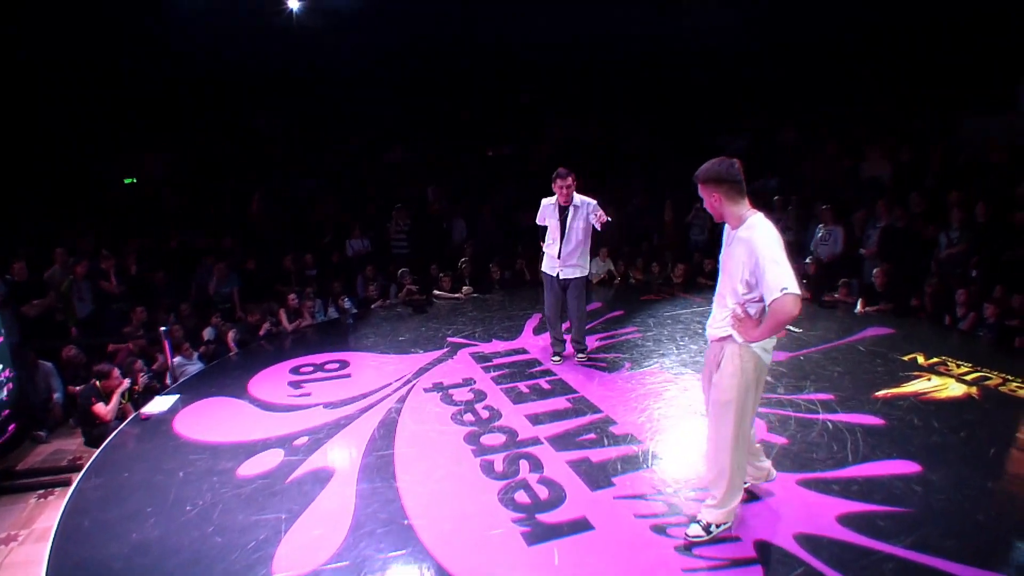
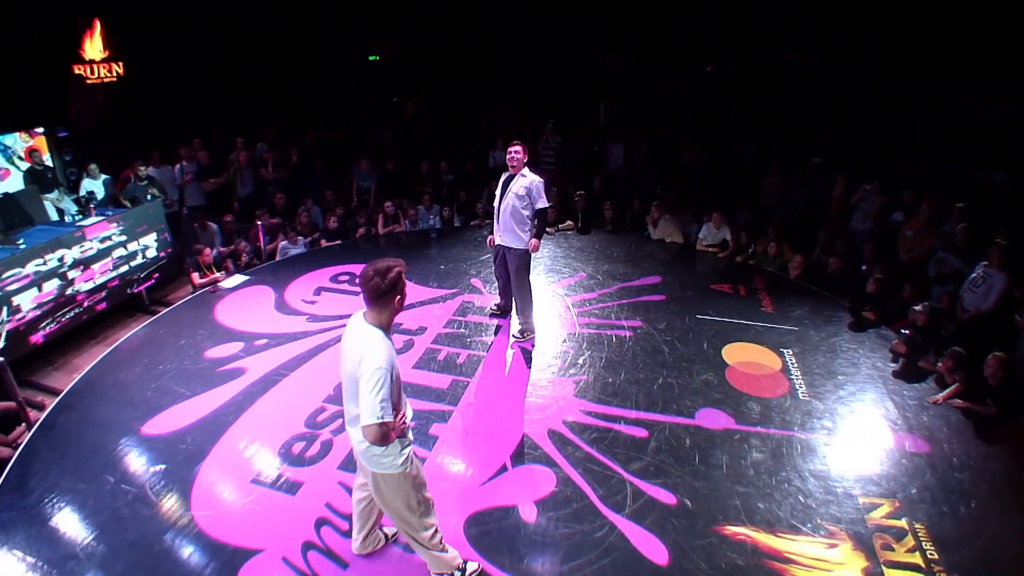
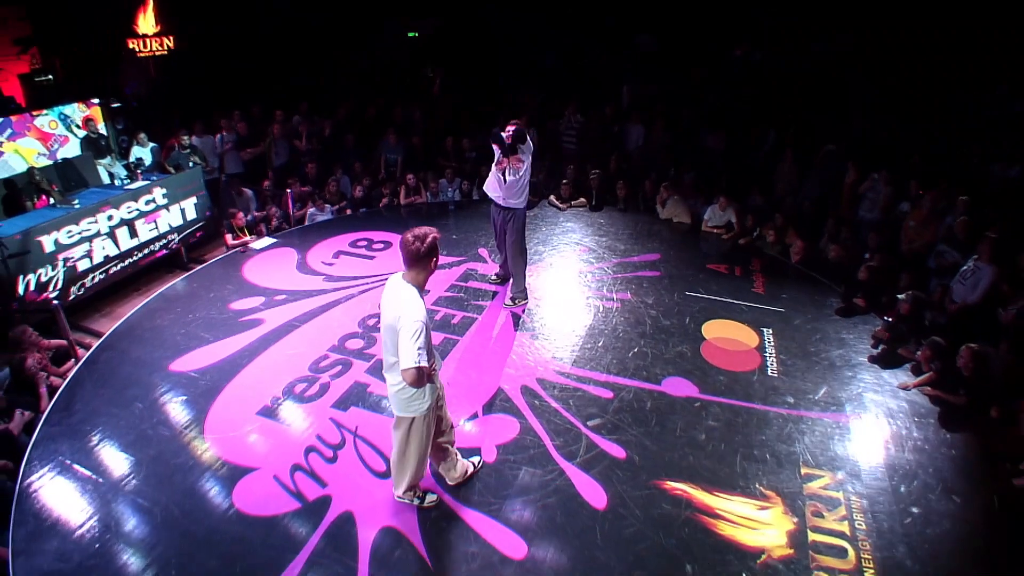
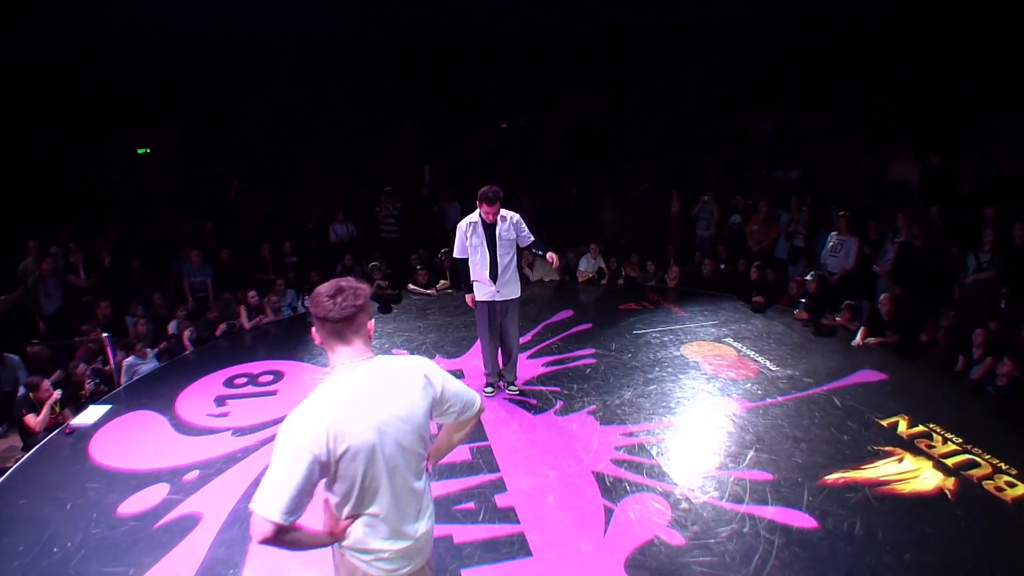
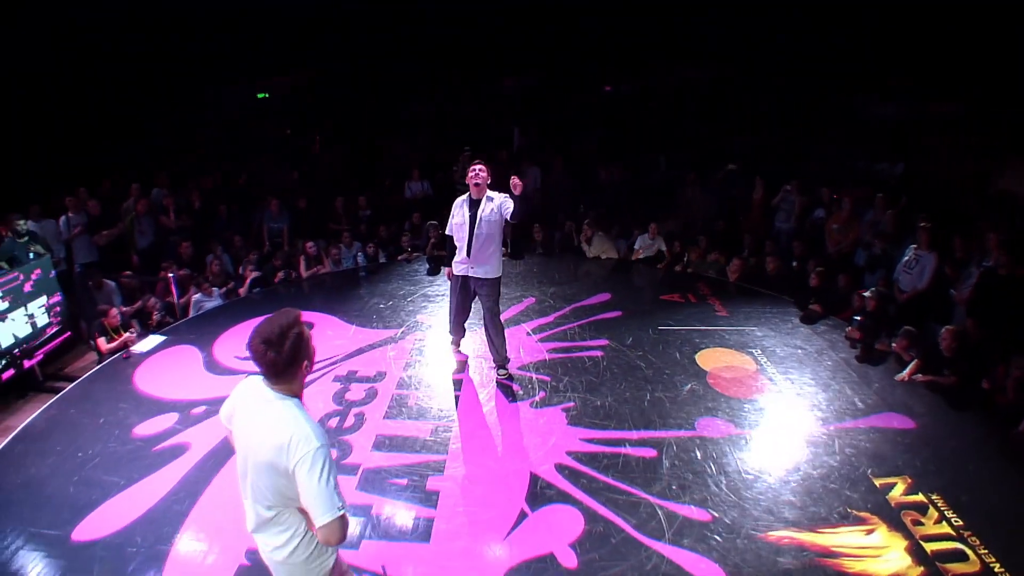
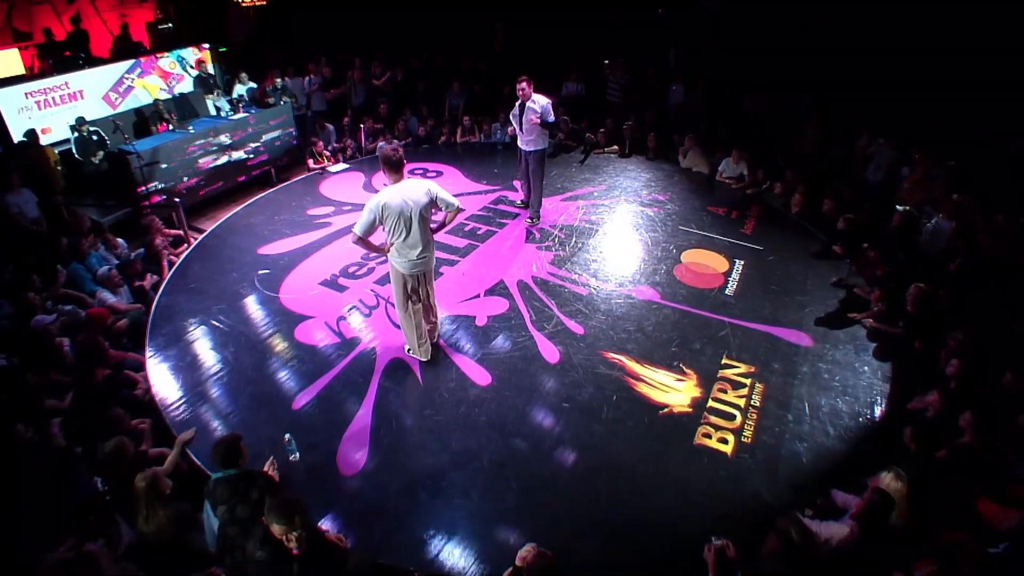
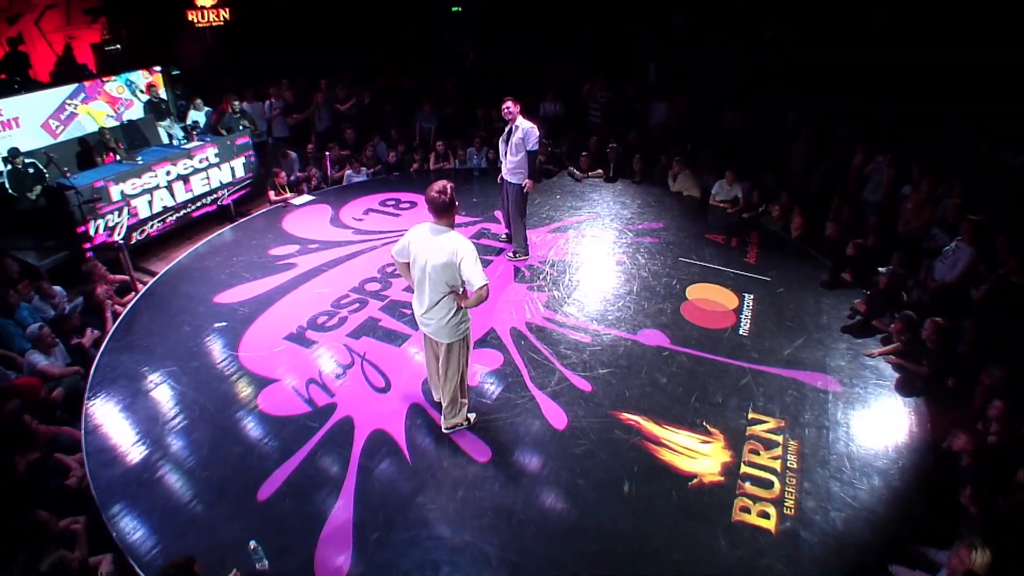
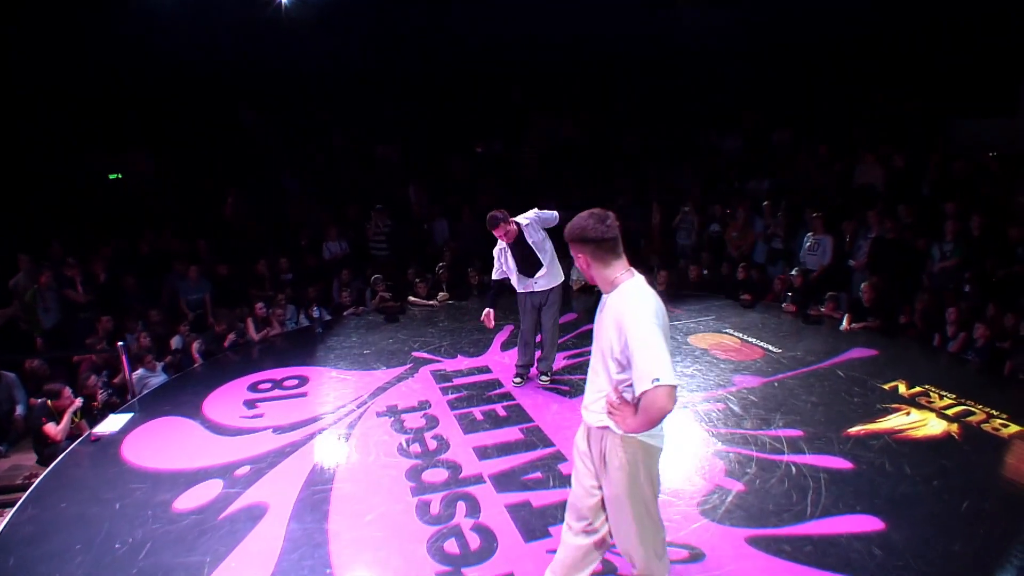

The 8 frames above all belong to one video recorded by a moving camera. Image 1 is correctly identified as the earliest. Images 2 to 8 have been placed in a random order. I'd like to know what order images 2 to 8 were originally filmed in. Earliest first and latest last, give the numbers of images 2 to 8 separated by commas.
8, 4, 5, 2, 3, 7, 6
